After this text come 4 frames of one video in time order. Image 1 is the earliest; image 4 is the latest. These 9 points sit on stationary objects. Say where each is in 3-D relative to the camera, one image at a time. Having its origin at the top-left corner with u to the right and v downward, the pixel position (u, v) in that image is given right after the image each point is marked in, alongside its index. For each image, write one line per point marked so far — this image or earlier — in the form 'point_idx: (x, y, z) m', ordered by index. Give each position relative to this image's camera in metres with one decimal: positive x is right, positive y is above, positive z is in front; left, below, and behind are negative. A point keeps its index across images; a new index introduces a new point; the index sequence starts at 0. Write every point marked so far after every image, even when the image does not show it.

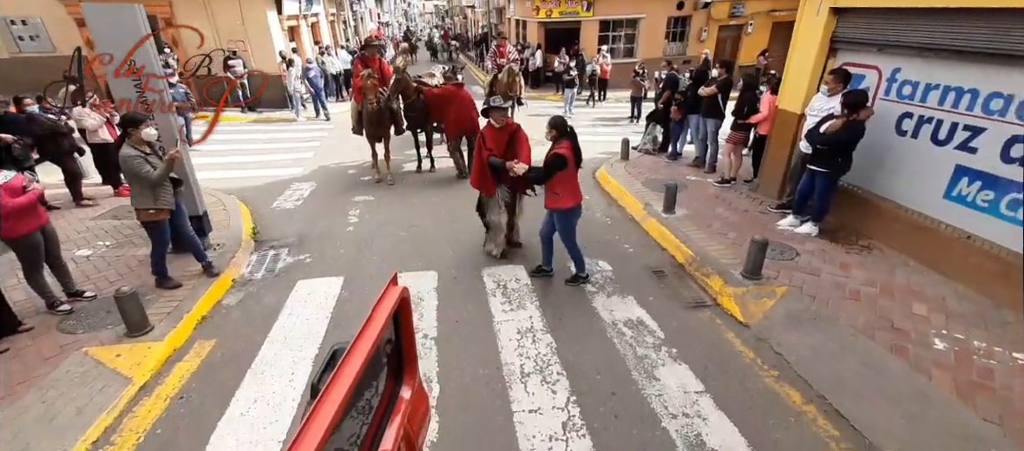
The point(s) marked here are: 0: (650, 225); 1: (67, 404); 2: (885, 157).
0: (+1.9, 0.0, +6.5) m
1: (-3.3, -1.3, +3.5) m
2: (+4.2, +0.8, +5.3) m
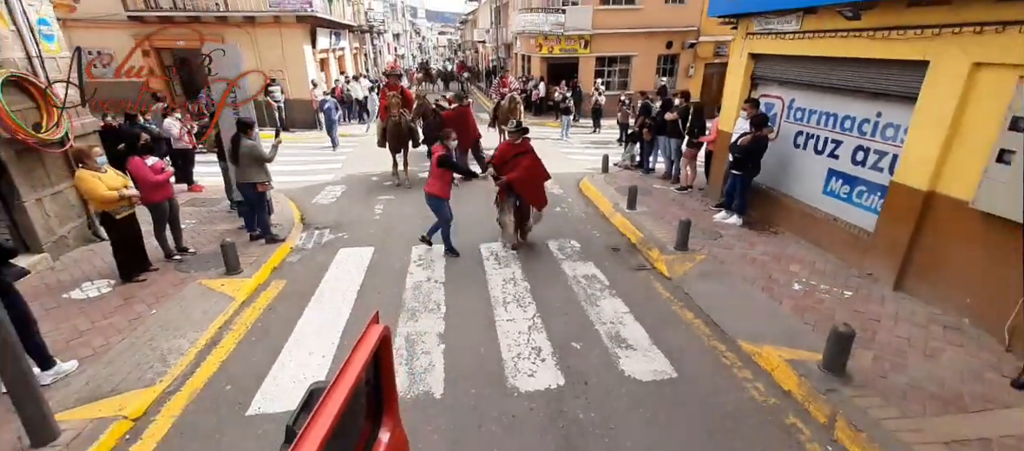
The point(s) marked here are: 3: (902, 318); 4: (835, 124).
0: (+1.8, +0.2, +8.2) m
1: (-3.5, -0.9, +5.2) m
2: (+4.1, +0.9, +7.0) m
3: (+3.9, -0.9, +4.7) m
4: (+4.2, +1.3, +6.2) m
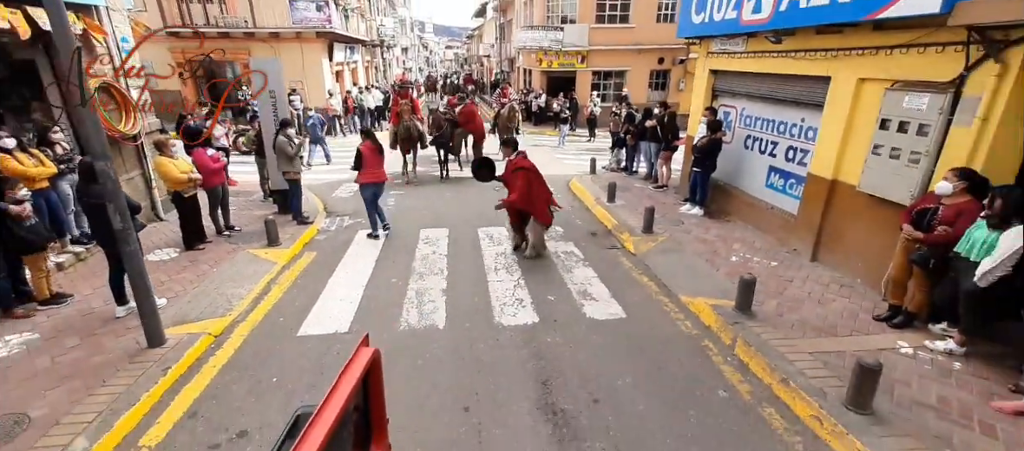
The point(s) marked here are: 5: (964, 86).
0: (+1.7, +0.3, +9.4) m
1: (-3.6, -0.6, +6.5) m
2: (+4.0, +1.1, +8.3) m
3: (+3.8, -0.7, +5.9) m
4: (+4.1, +1.5, +7.4) m
5: (+4.2, +1.3, +4.3) m
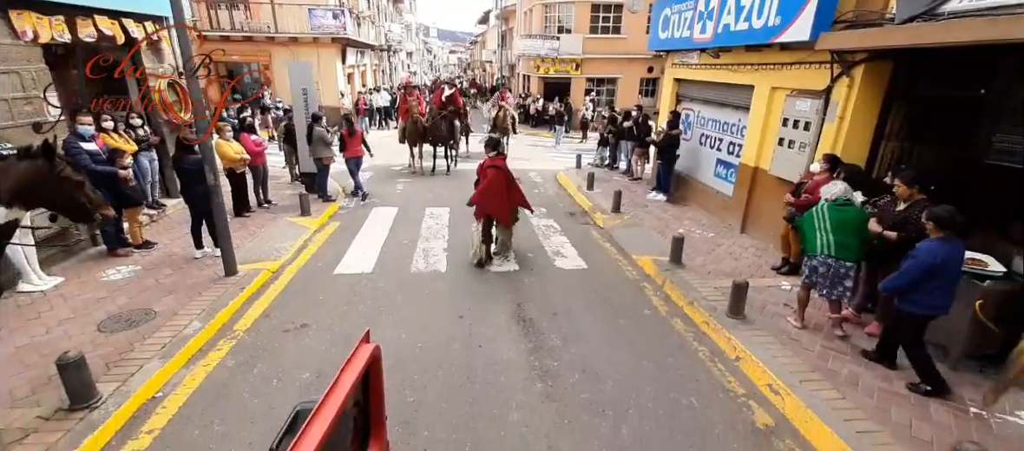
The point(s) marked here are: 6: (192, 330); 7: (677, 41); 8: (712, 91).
0: (+1.5, +0.7, +11.0) m
1: (-3.8, -0.1, +8.1) m
2: (+3.8, +1.4, +9.9) m
3: (+3.6, -0.3, +7.5) m
4: (+3.9, +1.9, +9.0) m
5: (+4.0, +1.7, +5.9) m
6: (-3.3, -1.1, +4.9) m
7: (+3.3, +3.7, +9.5) m
8: (+3.9, +2.6, +9.0) m
